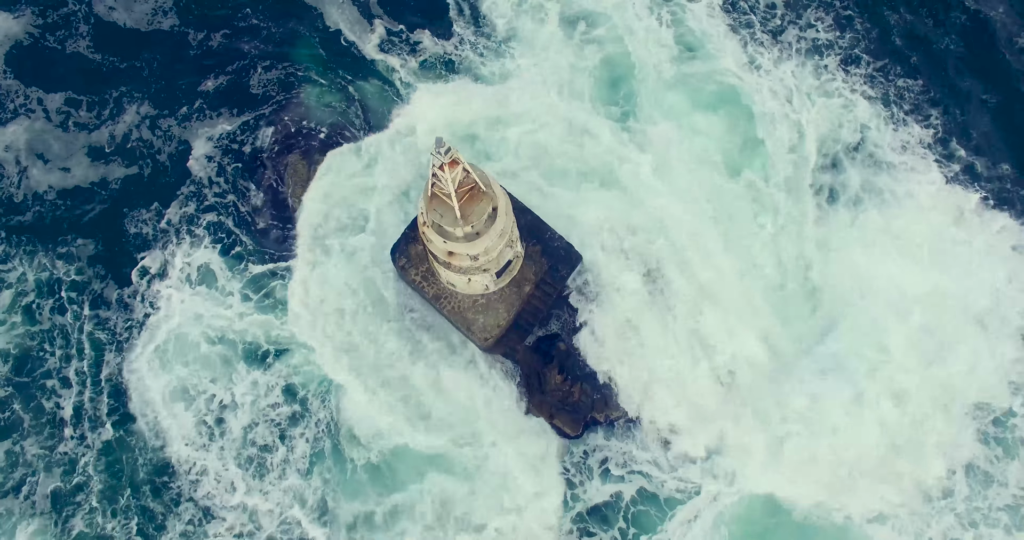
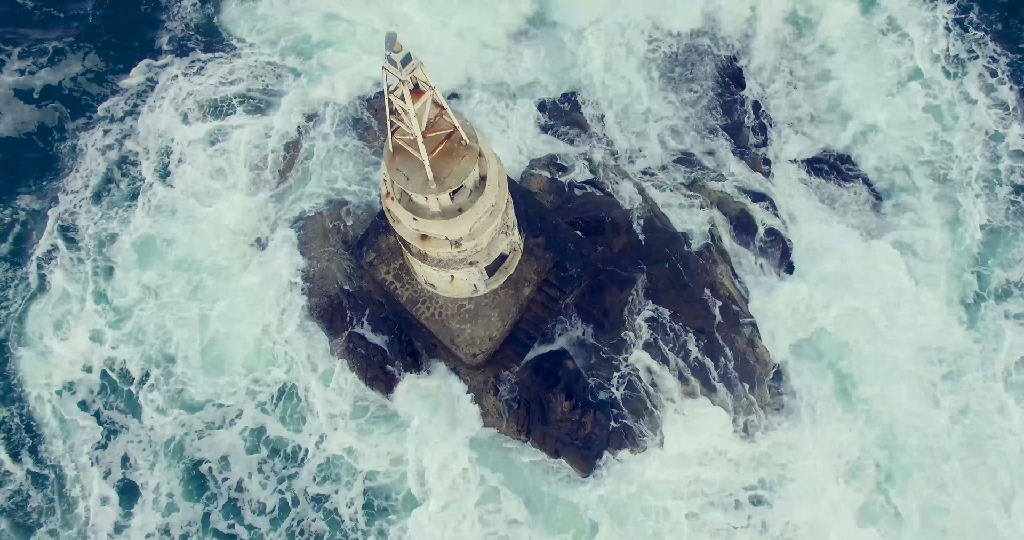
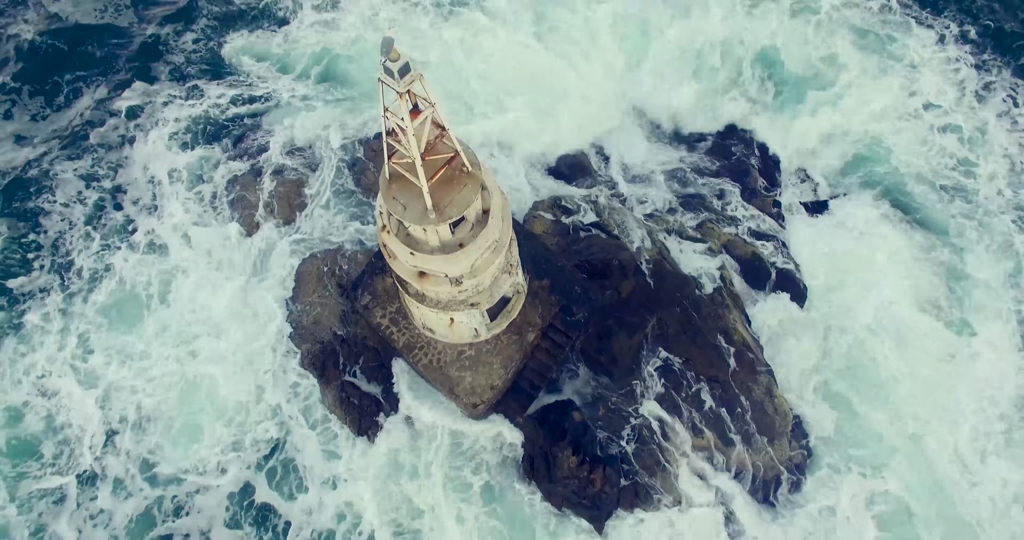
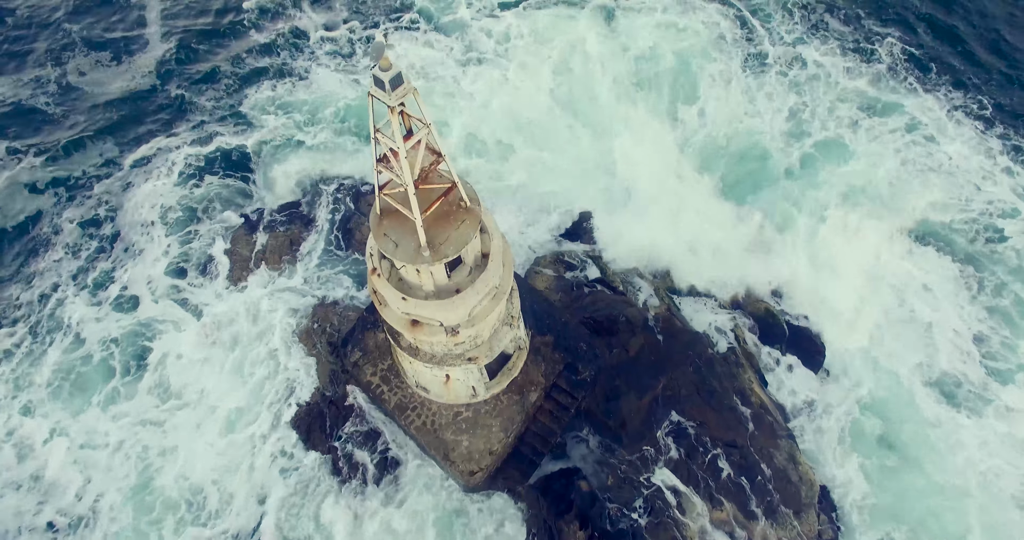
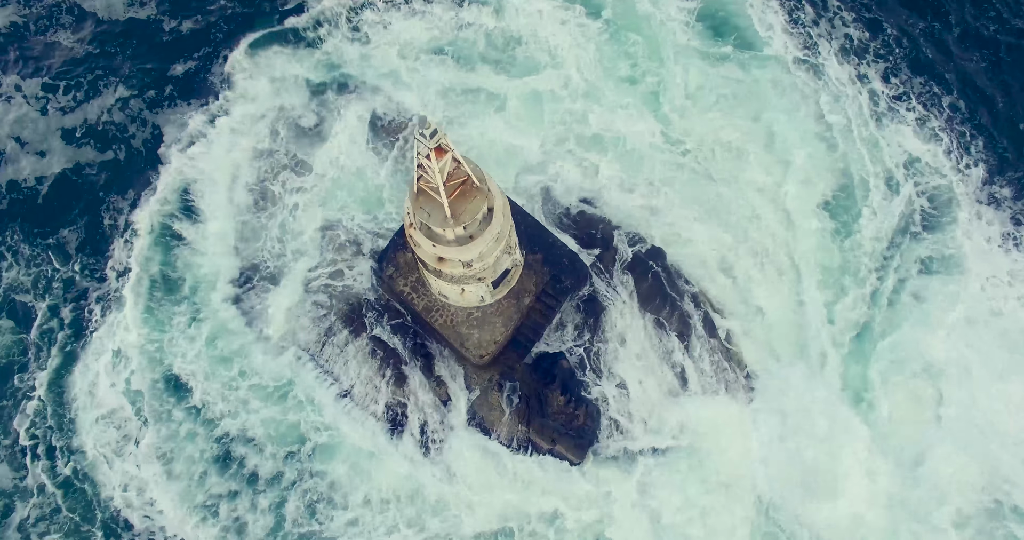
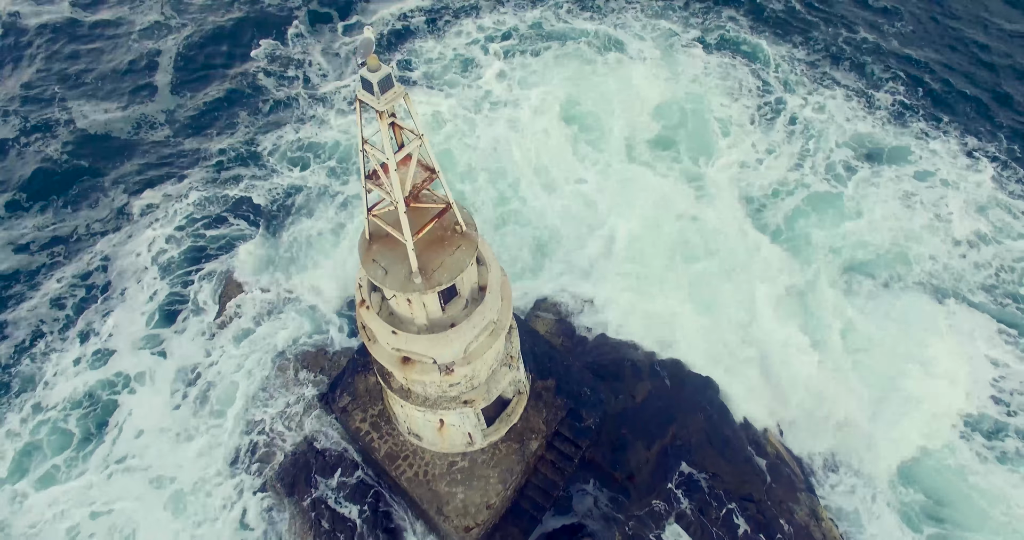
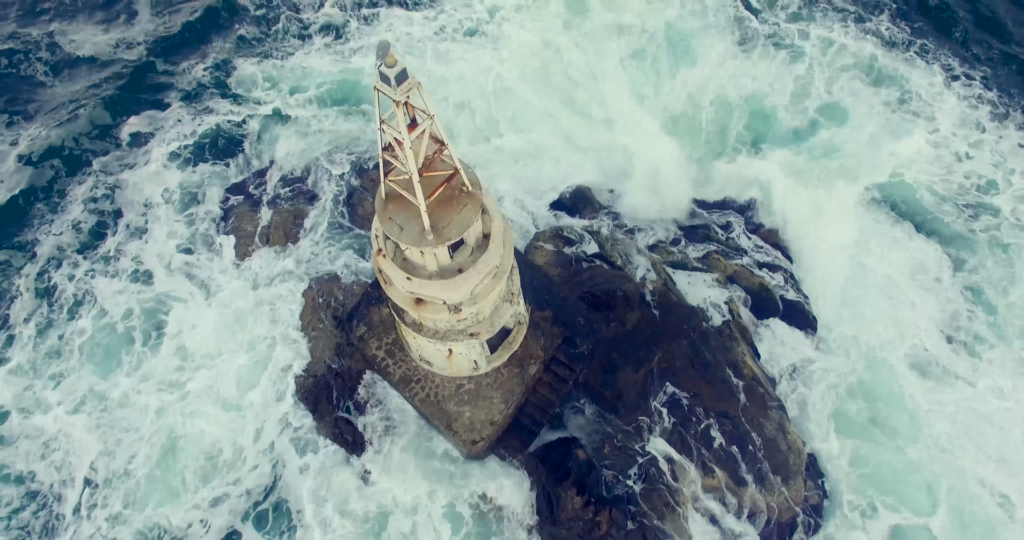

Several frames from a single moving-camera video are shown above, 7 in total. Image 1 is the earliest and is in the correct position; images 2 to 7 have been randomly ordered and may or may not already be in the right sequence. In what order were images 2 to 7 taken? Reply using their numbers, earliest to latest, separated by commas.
5, 2, 3, 7, 4, 6
